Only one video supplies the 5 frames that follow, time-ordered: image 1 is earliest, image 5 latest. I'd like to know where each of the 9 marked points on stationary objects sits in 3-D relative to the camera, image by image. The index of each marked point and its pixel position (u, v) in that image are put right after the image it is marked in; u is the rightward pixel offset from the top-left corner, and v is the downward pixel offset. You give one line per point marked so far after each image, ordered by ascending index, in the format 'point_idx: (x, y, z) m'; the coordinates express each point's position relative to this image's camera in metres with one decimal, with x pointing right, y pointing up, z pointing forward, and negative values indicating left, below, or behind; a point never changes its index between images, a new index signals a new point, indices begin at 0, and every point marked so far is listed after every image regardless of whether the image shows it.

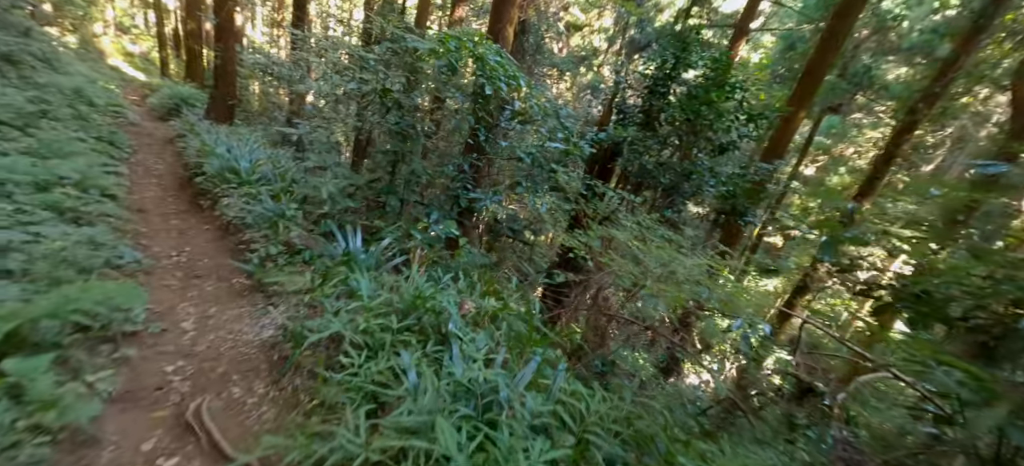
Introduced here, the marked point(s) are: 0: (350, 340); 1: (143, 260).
0: (-1.0, -0.7, +2.8) m
1: (-3.7, -0.3, +4.5) m
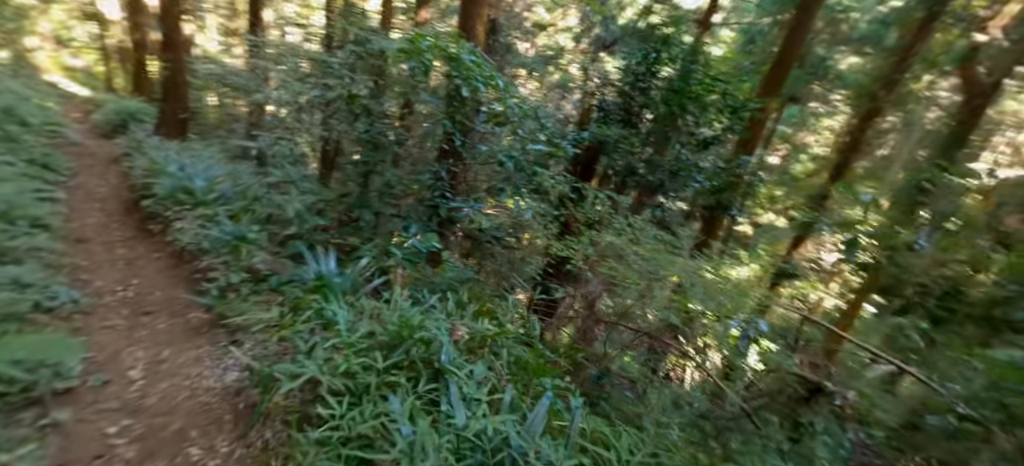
0: (-1.0, -0.8, +2.4) m
1: (-3.8, -0.6, +4.0) m
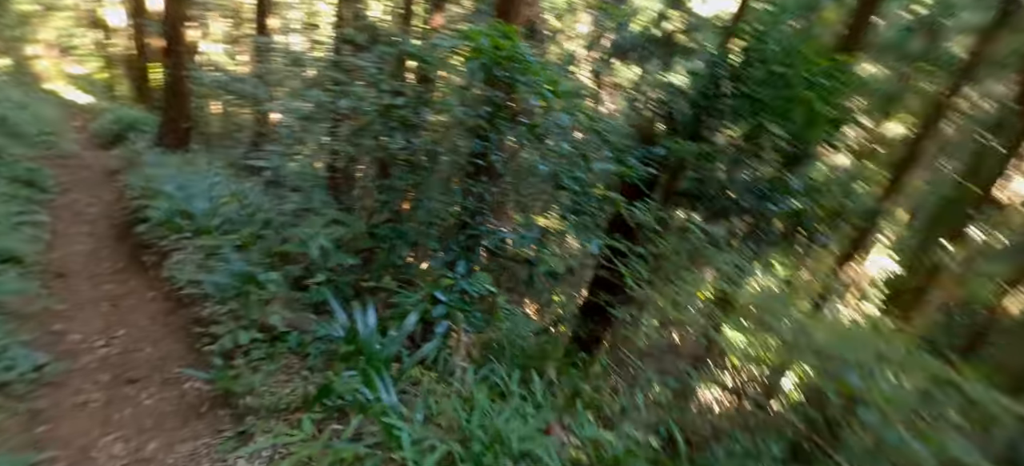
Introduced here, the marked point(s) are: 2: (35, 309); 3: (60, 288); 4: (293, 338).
0: (-0.4, -1.1, +1.6) m
1: (-3.2, -0.9, +3.1) m
2: (-4.0, -0.6, +3.8) m
3: (-4.5, -0.5, +4.5) m
4: (-1.5, -0.7, +3.2) m
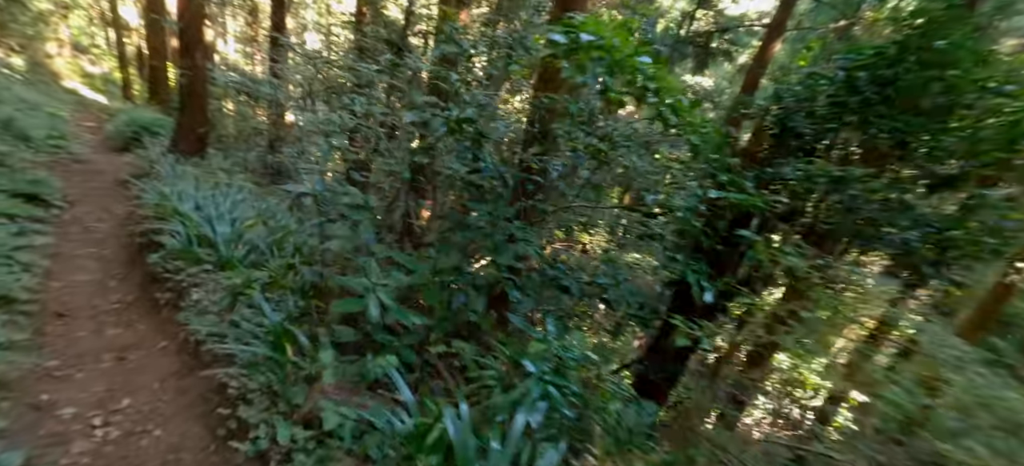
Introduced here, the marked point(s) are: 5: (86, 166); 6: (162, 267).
0: (+0.2, -1.4, +0.7) m
1: (-2.5, -1.2, +2.3) m
2: (-3.3, -0.9, +3.1) m
3: (-3.8, -0.8, +3.8) m
4: (-0.8, -1.0, +2.3) m
5: (-9.7, +1.5, +10.3) m
6: (-3.4, -0.3, +4.4) m
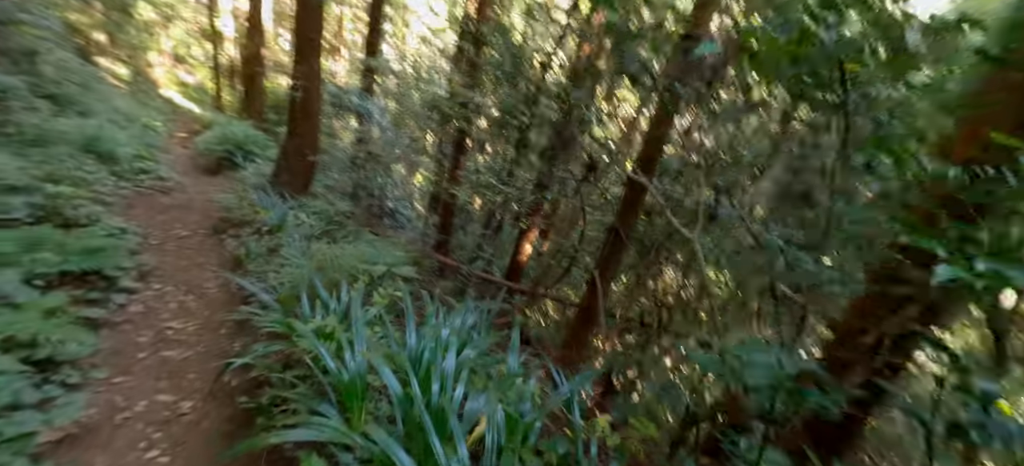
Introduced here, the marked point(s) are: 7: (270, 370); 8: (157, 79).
0: (+2.4, -2.5, -2.5) m
1: (-0.1, -2.2, -0.5) m
2: (-0.8, -1.9, +0.3) m
3: (-1.2, -1.8, +1.0) m
4: (+1.5, -2.1, -0.7) m
5: (-6.2, +0.7, +8.2) m
6: (-0.7, -1.3, +1.6) m
7: (-1.5, -0.8, +2.7) m
8: (-14.2, +6.1, +18.0) m
